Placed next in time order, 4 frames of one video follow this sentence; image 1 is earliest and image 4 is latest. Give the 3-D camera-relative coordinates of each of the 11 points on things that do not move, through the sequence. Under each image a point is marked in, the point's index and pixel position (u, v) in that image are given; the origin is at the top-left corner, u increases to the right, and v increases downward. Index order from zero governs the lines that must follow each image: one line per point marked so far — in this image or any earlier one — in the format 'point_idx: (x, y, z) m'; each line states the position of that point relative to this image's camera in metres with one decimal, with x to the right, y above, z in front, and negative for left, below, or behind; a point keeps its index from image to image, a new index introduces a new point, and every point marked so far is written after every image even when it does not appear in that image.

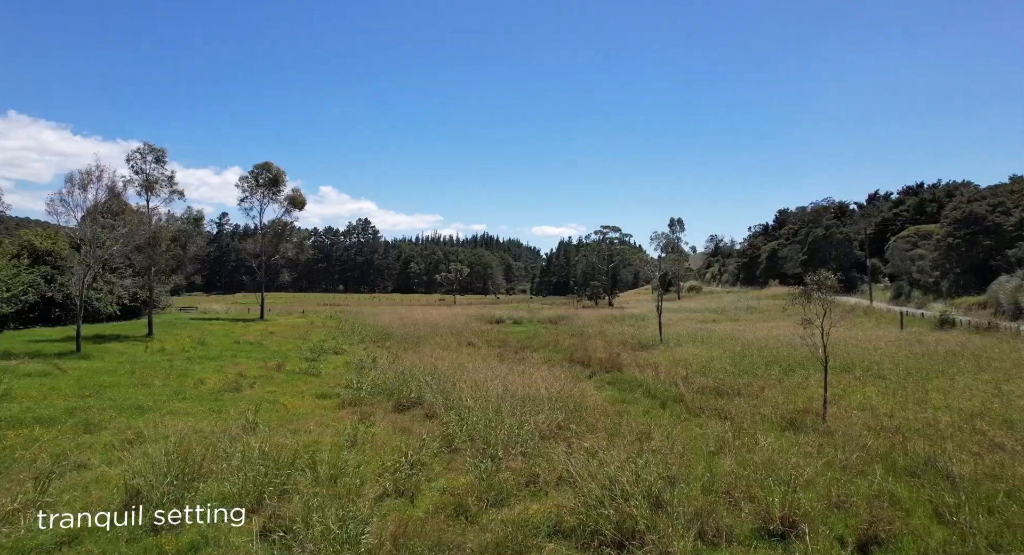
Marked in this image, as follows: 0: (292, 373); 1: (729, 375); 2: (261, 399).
0: (-6.4, -2.7, +18.8) m
1: (+6.2, -2.9, +18.8) m
2: (-5.6, -2.7, +14.2) m
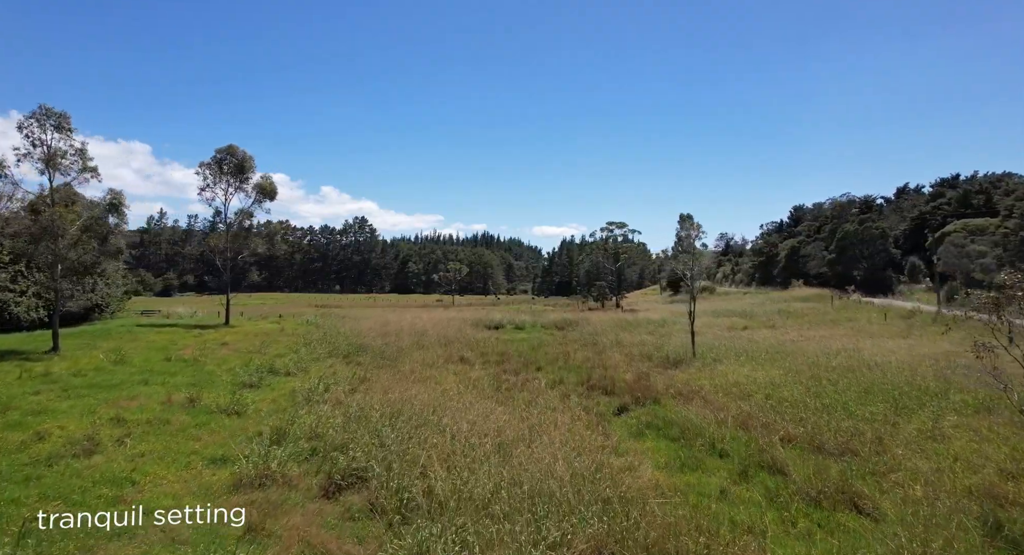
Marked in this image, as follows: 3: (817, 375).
0: (-6.4, -2.7, +13.4) m
1: (+6.2, -2.9, +13.4) m
2: (-5.5, -2.7, +8.9) m
3: (+8.4, -2.6, +17.9) m
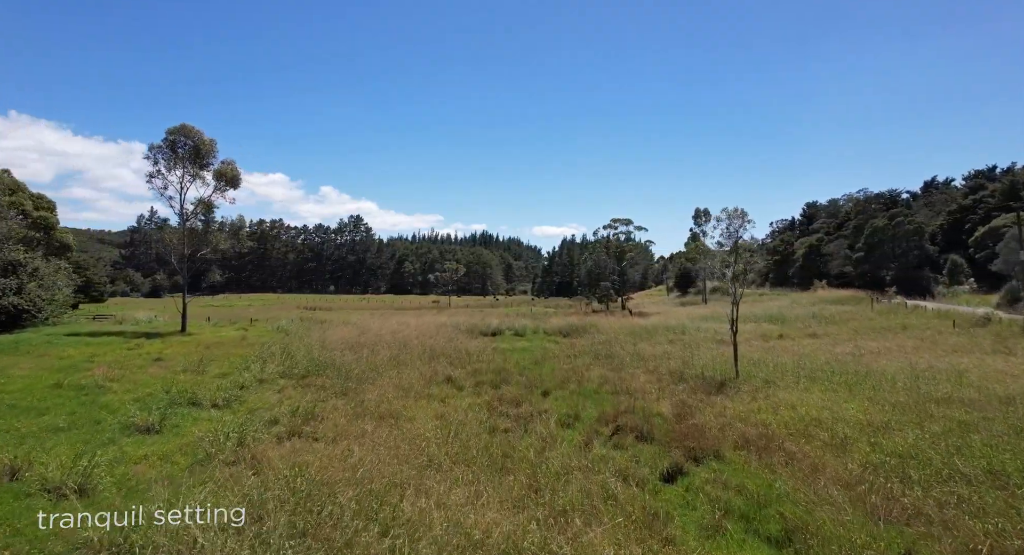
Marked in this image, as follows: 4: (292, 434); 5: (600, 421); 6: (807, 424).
0: (-6.4, -2.8, +8.5) m
1: (+6.2, -2.9, +8.5) m
2: (-5.6, -2.7, +3.9) m
3: (+8.4, -2.7, +12.9) m
4: (-4.4, -3.0, +12.7) m
5: (+1.9, -3.1, +14.1) m
6: (+6.1, -3.0, +13.4) m
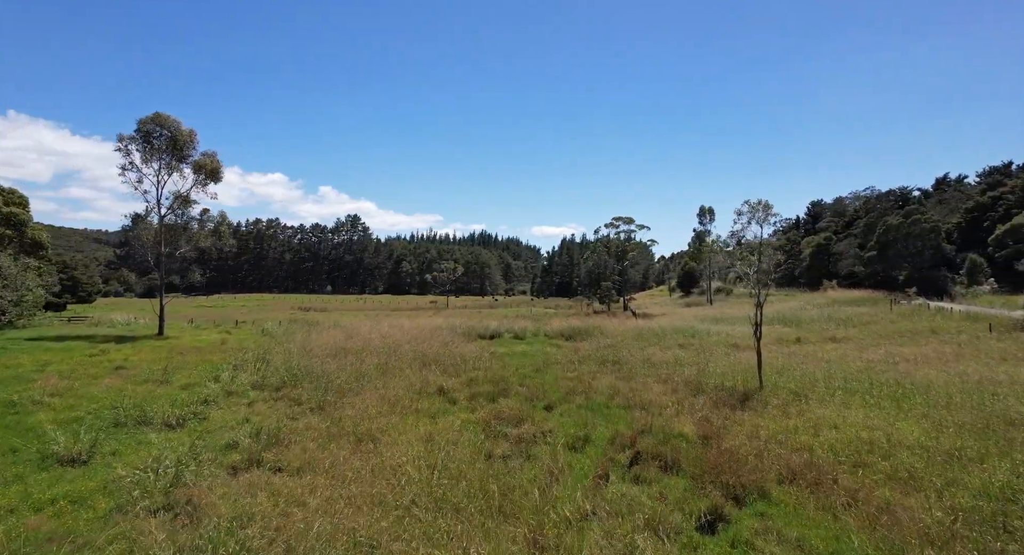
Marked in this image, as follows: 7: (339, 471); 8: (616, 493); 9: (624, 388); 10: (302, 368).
0: (-6.4, -2.7, +6.4) m
1: (+6.2, -2.9, +6.4) m
2: (-5.6, -2.7, +1.9) m
3: (+8.4, -2.6, +10.9) m
4: (-4.4, -3.0, +10.7) m
5: (+1.9, -3.1, +12.1) m
6: (+6.1, -3.0, +11.4) m
7: (-2.8, -3.0, +10.2) m
8: (+1.4, -3.0, +8.9) m
9: (+3.1, -3.1, +17.9) m
10: (-6.3, -2.7, +19.3) m
